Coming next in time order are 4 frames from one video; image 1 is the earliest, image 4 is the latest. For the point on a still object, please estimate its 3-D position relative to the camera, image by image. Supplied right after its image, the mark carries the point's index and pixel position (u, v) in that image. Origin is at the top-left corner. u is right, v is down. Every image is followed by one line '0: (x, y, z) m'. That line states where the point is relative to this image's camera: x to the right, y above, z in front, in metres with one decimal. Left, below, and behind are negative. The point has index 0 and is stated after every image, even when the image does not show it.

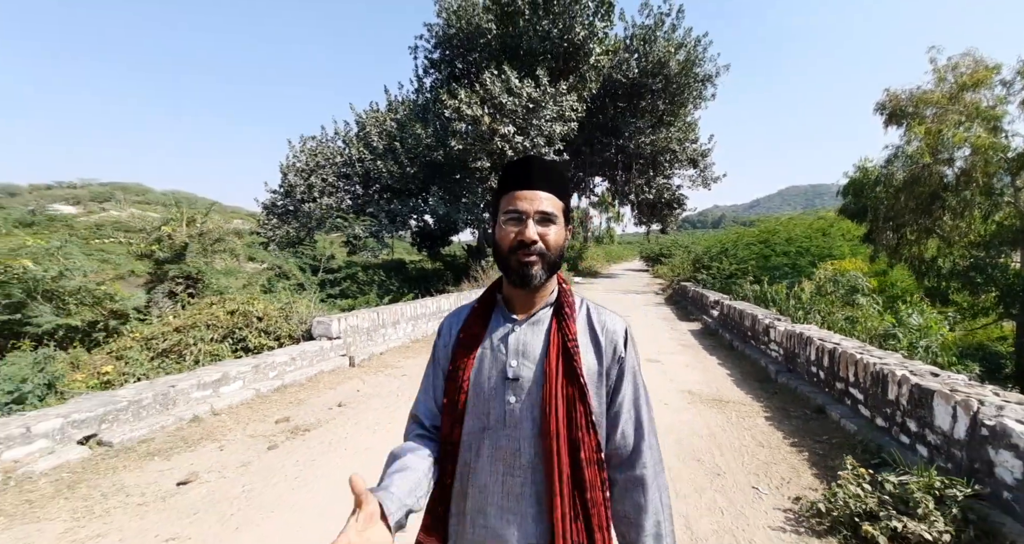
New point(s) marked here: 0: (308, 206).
0: (-9.4, +3.0, +19.1) m
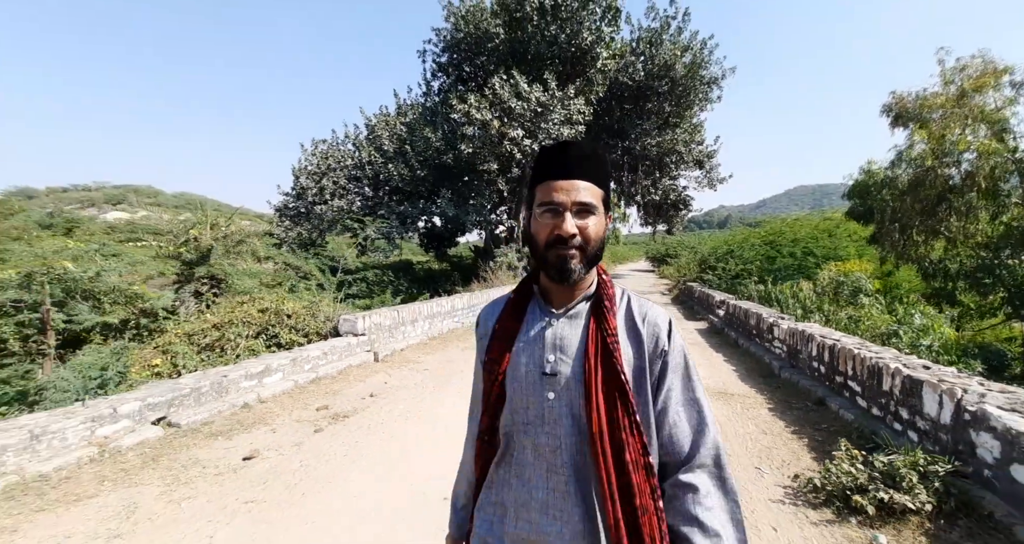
0: (-9.0, +3.0, +19.6) m
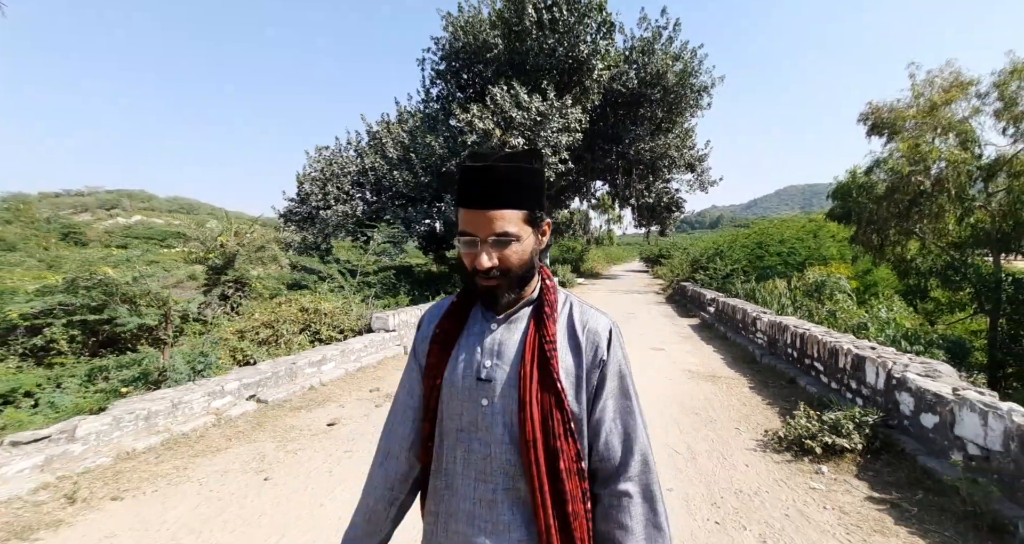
0: (-9.0, +2.8, +20.4) m
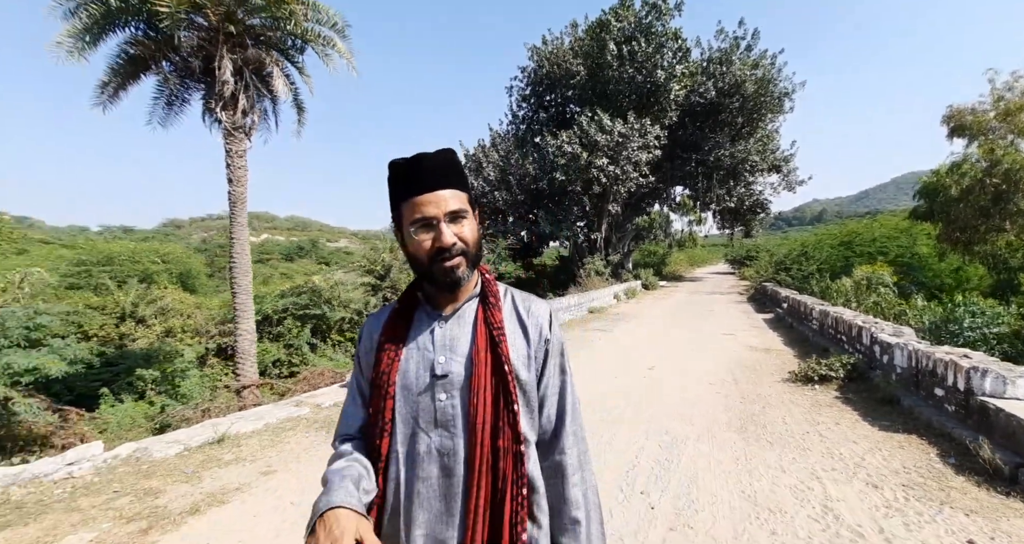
0: (-4.1, +2.4, +24.7) m
